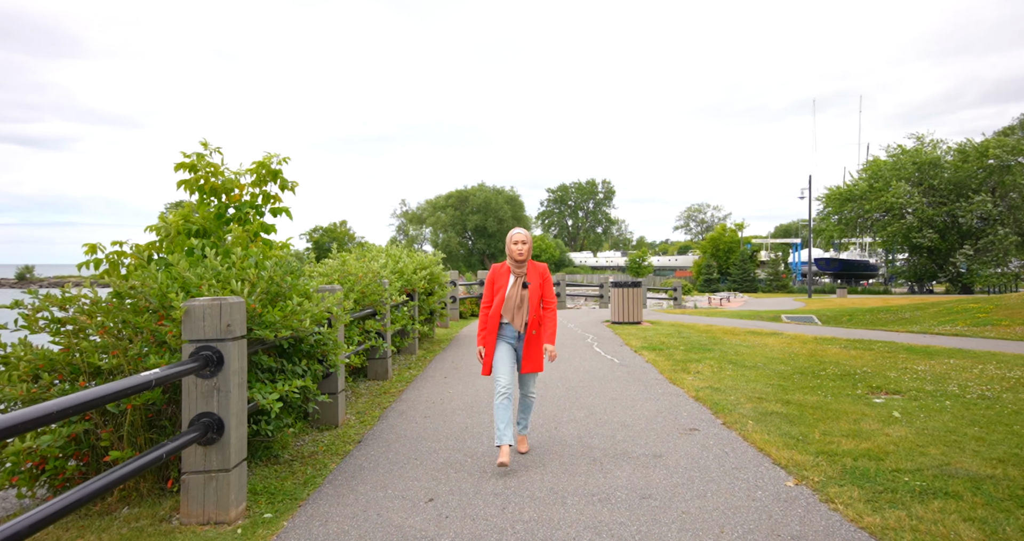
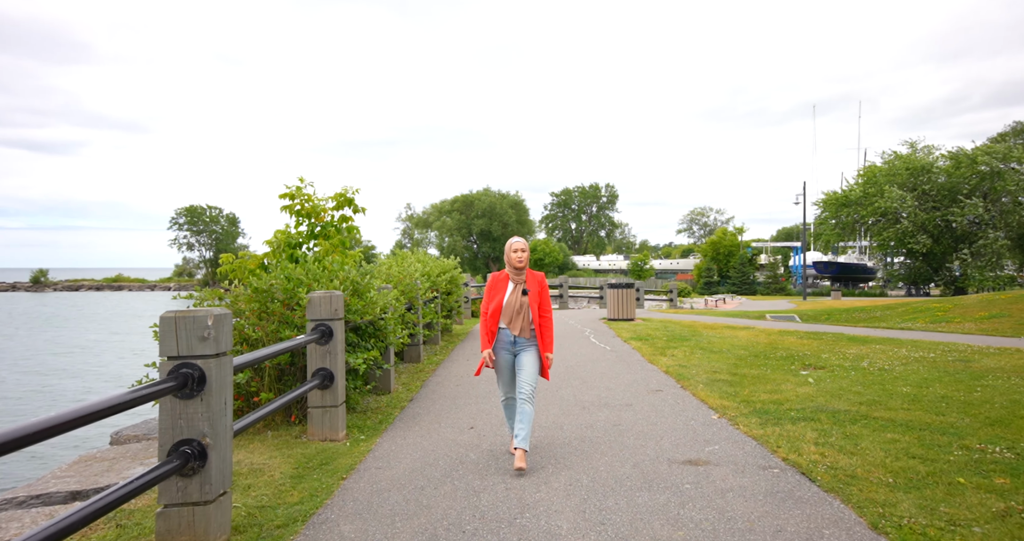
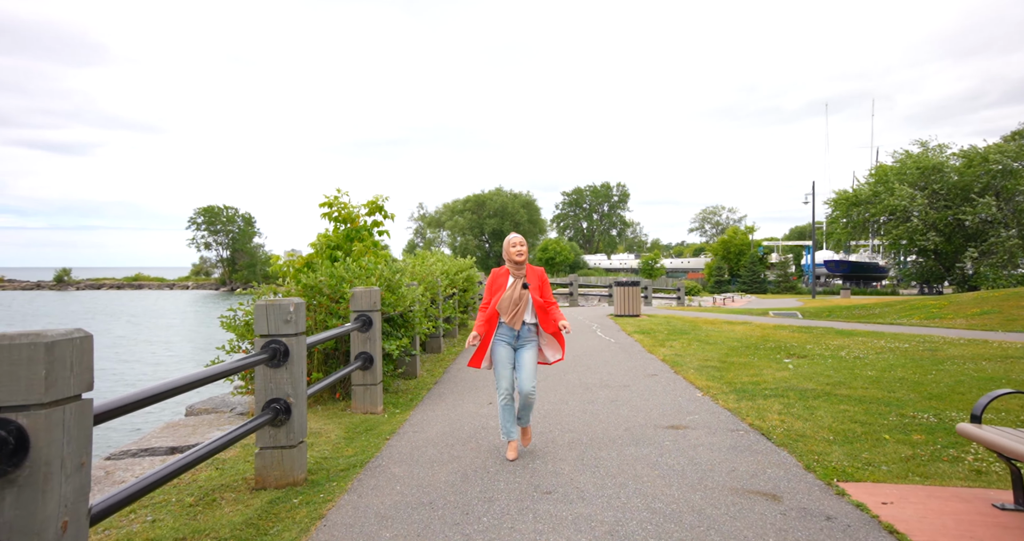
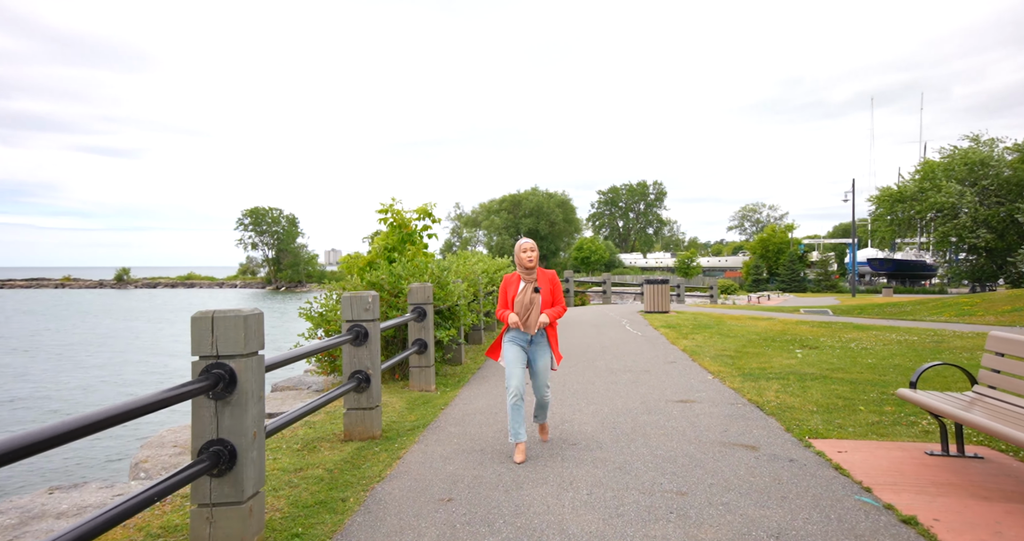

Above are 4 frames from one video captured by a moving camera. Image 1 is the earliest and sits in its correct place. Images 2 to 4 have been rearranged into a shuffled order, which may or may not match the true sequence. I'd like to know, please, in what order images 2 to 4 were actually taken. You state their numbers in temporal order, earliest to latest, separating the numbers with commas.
2, 3, 4
